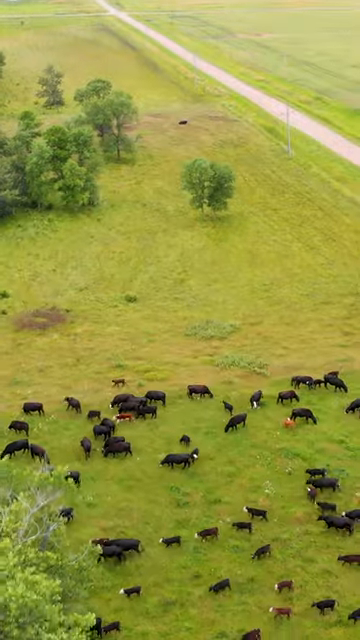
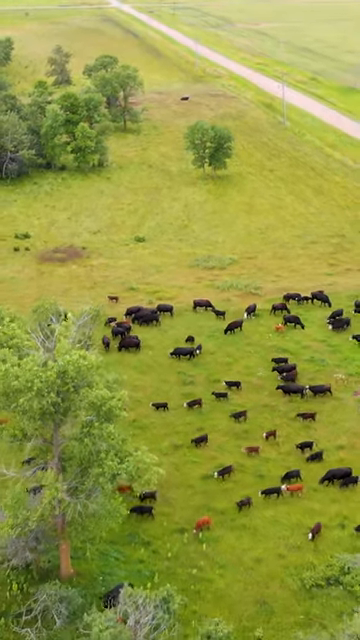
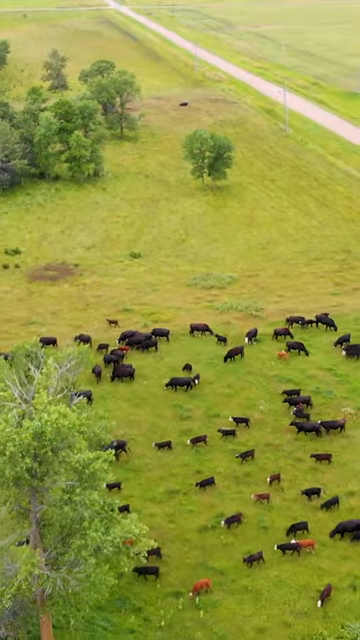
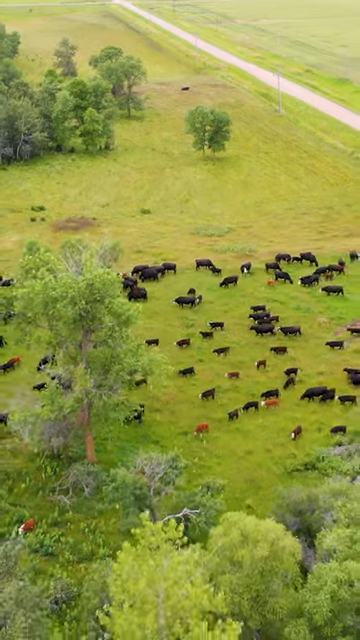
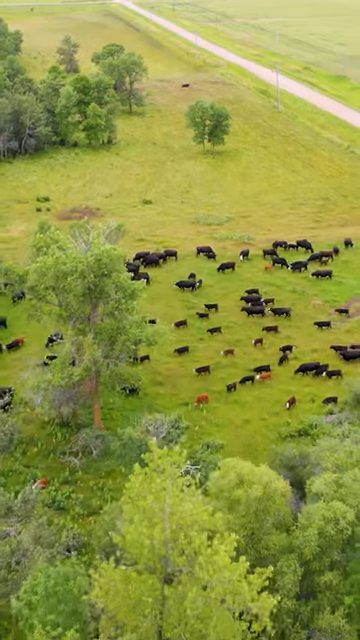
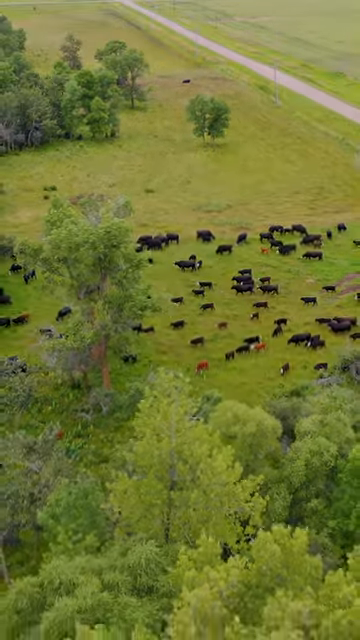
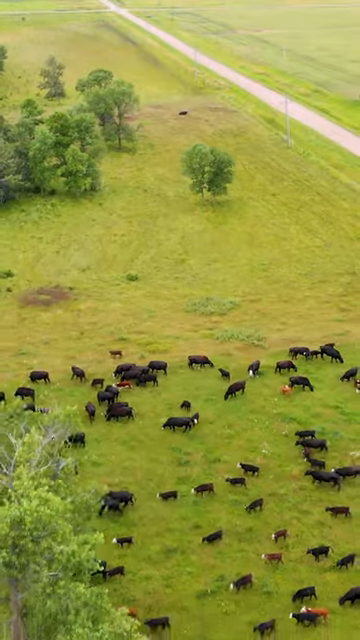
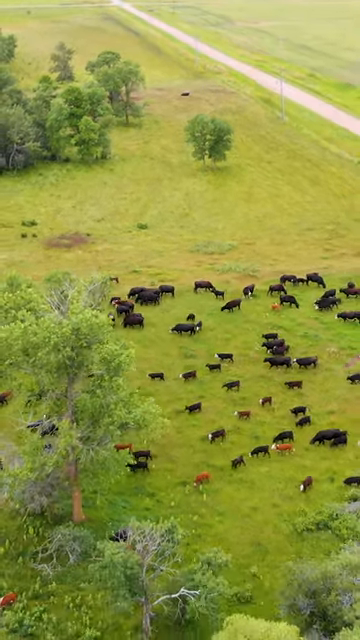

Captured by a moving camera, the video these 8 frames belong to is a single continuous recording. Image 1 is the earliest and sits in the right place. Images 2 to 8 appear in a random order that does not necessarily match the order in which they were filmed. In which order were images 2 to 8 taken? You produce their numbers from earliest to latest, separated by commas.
7, 3, 2, 8, 4, 5, 6
